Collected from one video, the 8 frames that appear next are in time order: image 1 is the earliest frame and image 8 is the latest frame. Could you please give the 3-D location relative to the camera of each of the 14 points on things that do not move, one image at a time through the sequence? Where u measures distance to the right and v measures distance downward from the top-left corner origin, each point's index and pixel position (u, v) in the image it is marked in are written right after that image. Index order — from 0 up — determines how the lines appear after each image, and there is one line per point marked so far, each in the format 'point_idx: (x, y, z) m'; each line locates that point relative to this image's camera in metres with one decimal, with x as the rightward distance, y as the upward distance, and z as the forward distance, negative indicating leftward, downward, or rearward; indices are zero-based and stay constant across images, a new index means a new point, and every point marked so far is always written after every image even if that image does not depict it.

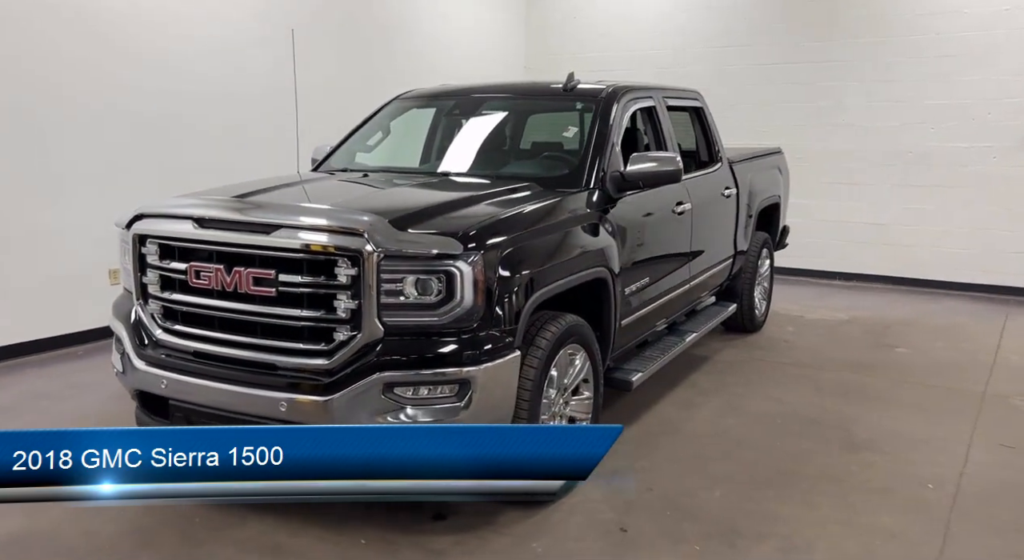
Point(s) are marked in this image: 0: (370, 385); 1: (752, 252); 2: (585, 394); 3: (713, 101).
0: (-0.4, -0.3, +2.6) m
1: (+1.9, +0.2, +6.3) m
2: (+0.3, -0.5, +3.5) m
3: (+2.5, +2.1, +9.7) m
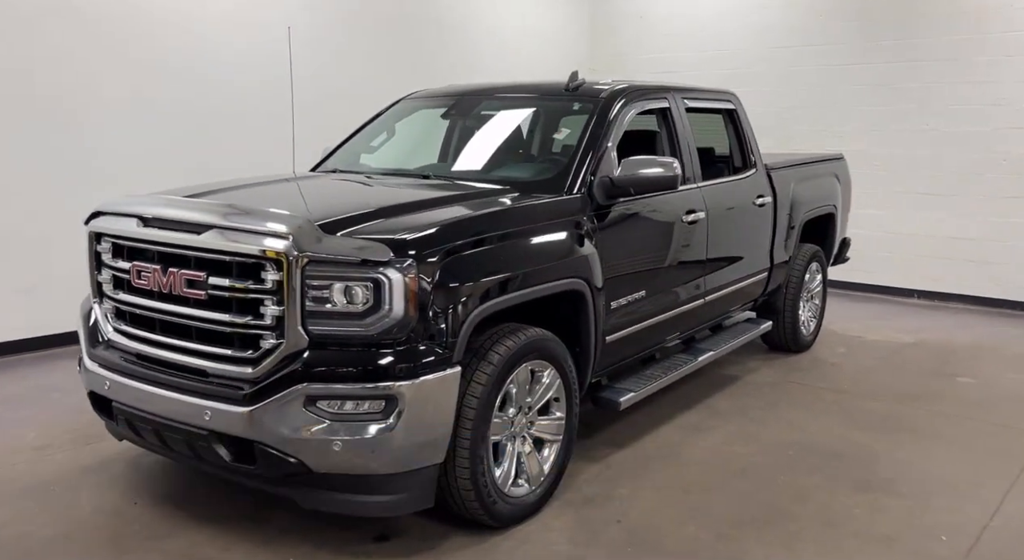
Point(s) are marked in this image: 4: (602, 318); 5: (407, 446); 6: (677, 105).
0: (-0.7, -0.3, +2.5) m
1: (+2.1, +0.1, +5.9) m
2: (+0.2, -0.5, +3.2) m
3: (+3.1, +2.0, +9.2) m
4: (+0.4, -0.2, +3.5) m
5: (-0.3, -0.5, +2.6) m
6: (+0.9, +1.0, +4.5) m
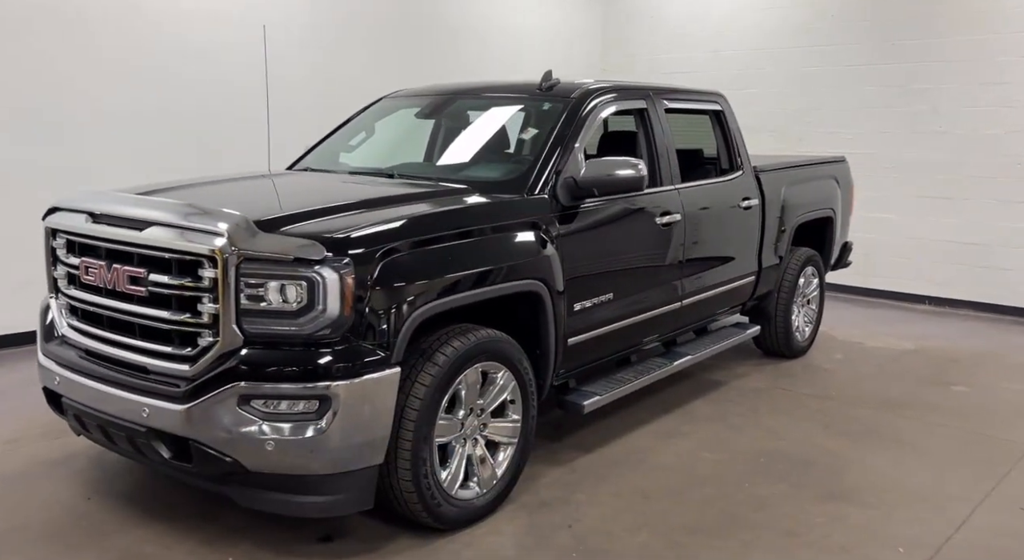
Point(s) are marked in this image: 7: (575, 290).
0: (-0.9, -0.3, +2.5) m
1: (+2.0, 0.0, +5.8) m
2: (0.0, -0.5, +3.2) m
3: (+3.1, +1.9, +9.1) m
4: (+0.2, -0.2, +3.5) m
5: (-0.5, -0.5, +2.5) m
6: (+0.8, +0.9, +4.5) m
7: (+0.3, 0.0, +3.6) m
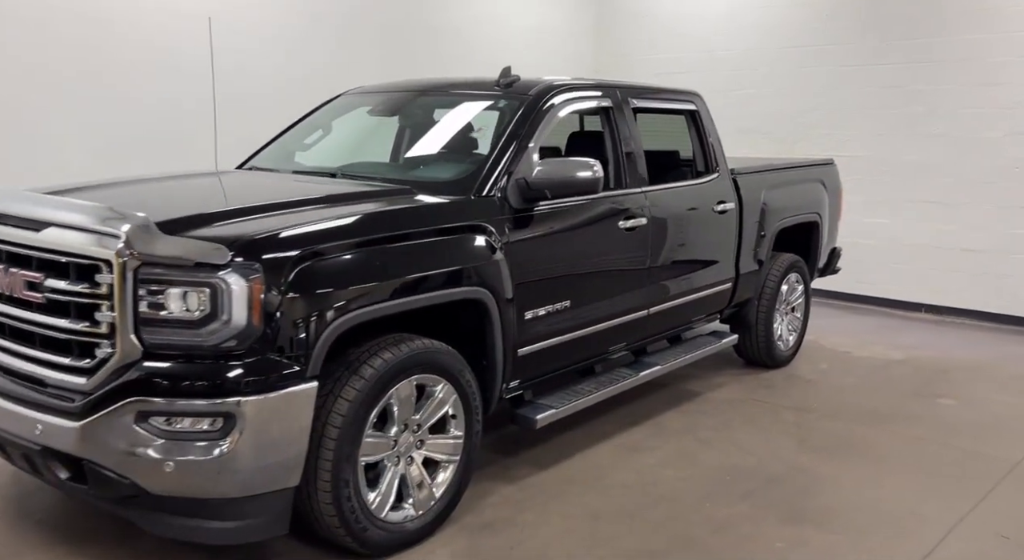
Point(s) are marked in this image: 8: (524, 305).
0: (-1.1, -0.4, +2.3) m
1: (+1.8, 0.0, +5.6) m
2: (-0.2, -0.6, +3.0) m
3: (+3.0, +1.9, +8.9) m
4: (0.0, -0.2, +3.3) m
5: (-0.7, -0.5, +2.3) m
6: (+0.6, +0.9, +4.3) m
7: (+0.1, -0.1, +3.4) m
8: (+0.1, -0.1, +3.4) m
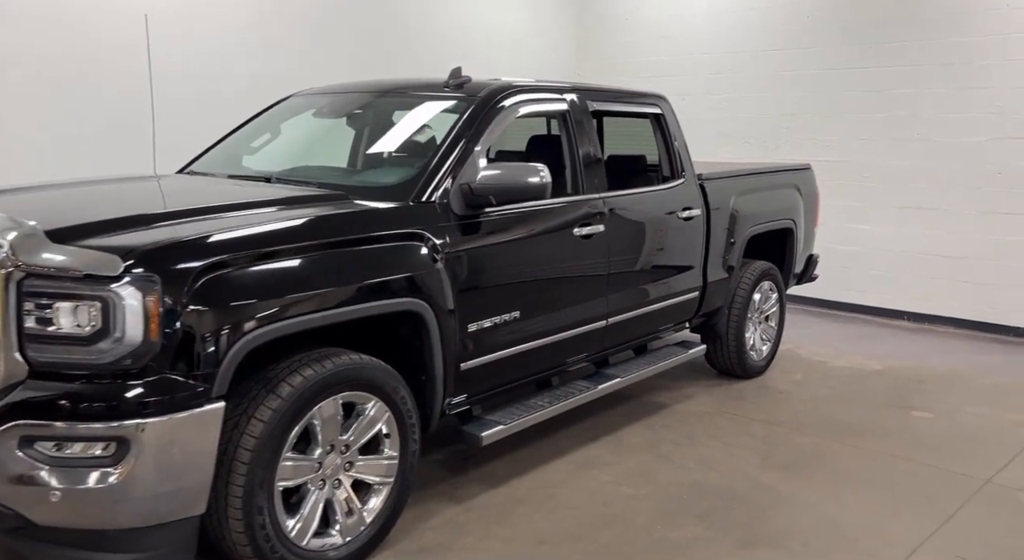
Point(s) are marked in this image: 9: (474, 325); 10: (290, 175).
0: (-1.3, -0.4, +2.1) m
1: (+1.5, -0.1, +5.5) m
2: (-0.4, -0.6, +2.8) m
3: (+2.7, +1.8, +8.8) m
4: (-0.2, -0.2, +3.1) m
5: (-1.0, -0.6, +2.2) m
6: (+0.3, +0.9, +4.1) m
7: (-0.1, -0.1, +3.2) m
8: (-0.2, -0.1, +3.2) m
9: (-0.1, -0.2, +3.2) m
10: (-1.0, +0.5, +3.7) m
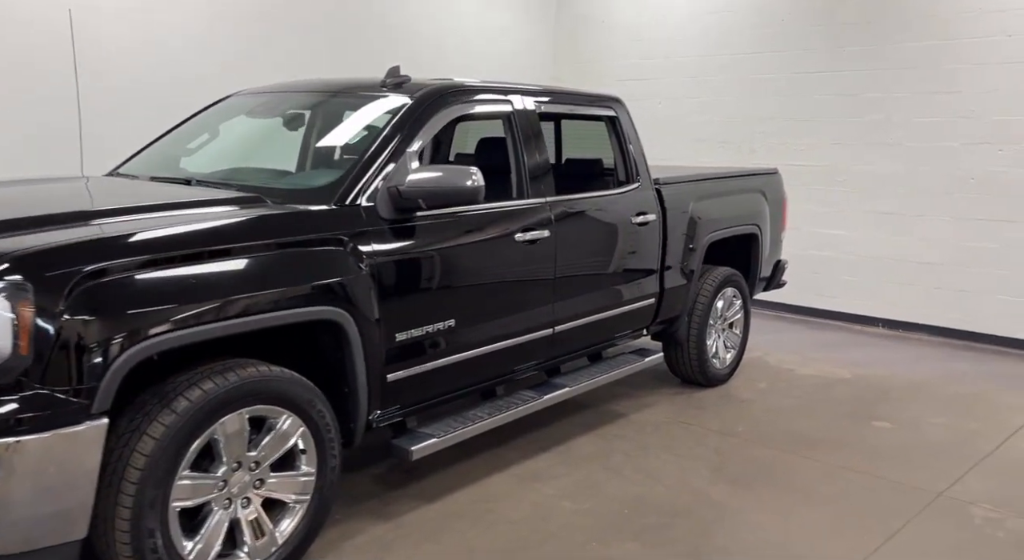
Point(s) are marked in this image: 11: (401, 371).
0: (-1.5, -0.4, +1.9) m
1: (+1.3, -0.1, +5.4) m
2: (-0.7, -0.6, +2.7) m
3: (+2.4, +1.7, +8.7) m
4: (-0.5, -0.3, +3.0) m
5: (-1.2, -0.6, +2.0) m
6: (+0.1, +0.8, +4.0) m
7: (-0.4, -0.1, +3.1) m
8: (-0.4, -0.2, +3.1) m
9: (-0.4, -0.2, +3.1) m
10: (-1.3, +0.5, +3.6) m
11: (-0.4, -0.3, +3.1) m
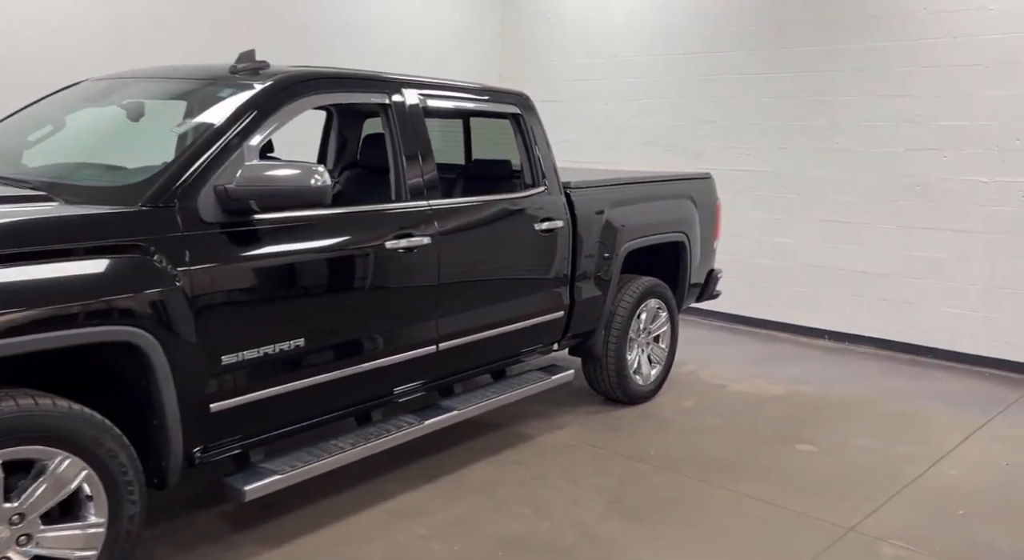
0: (-2.0, -0.4, +1.5) m
1: (+0.7, -0.2, +5.0) m
2: (-1.2, -0.7, +2.3) m
3: (+1.7, +1.7, +8.4) m
4: (-1.0, -0.3, +2.6) m
5: (-1.7, -0.6, +1.6) m
6: (-0.5, +0.8, +3.6) m
7: (-0.9, -0.2, +2.7) m
8: (-0.9, -0.2, +2.7) m
9: (-0.9, -0.3, +2.7) m
10: (-1.8, +0.4, +3.1) m
11: (-0.9, -0.4, +2.7) m
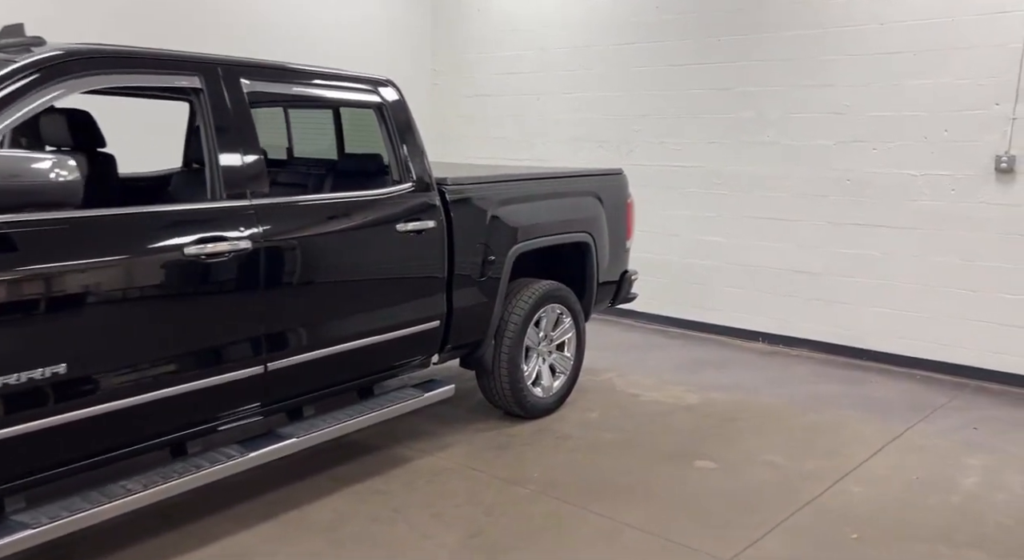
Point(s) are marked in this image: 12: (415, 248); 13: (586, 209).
0: (-2.5, -0.5, +1.0) m
1: (0.0, -0.2, +4.6) m
2: (-1.7, -0.7, +1.8) m
3: (+0.9, +1.6, +8.0) m
4: (-1.5, -0.3, +2.1) m
5: (-2.2, -0.7, +1.1) m
6: (-1.1, +0.7, +3.1) m
7: (-1.5, -0.2, +2.2) m
8: (-1.5, -0.3, +2.2) m
9: (-1.5, -0.3, +2.2) m
10: (-2.4, +0.4, +2.6) m
11: (-1.5, -0.4, +2.3) m
12: (-0.4, +0.2, +3.8) m
13: (+0.4, +0.4, +5.1) m
